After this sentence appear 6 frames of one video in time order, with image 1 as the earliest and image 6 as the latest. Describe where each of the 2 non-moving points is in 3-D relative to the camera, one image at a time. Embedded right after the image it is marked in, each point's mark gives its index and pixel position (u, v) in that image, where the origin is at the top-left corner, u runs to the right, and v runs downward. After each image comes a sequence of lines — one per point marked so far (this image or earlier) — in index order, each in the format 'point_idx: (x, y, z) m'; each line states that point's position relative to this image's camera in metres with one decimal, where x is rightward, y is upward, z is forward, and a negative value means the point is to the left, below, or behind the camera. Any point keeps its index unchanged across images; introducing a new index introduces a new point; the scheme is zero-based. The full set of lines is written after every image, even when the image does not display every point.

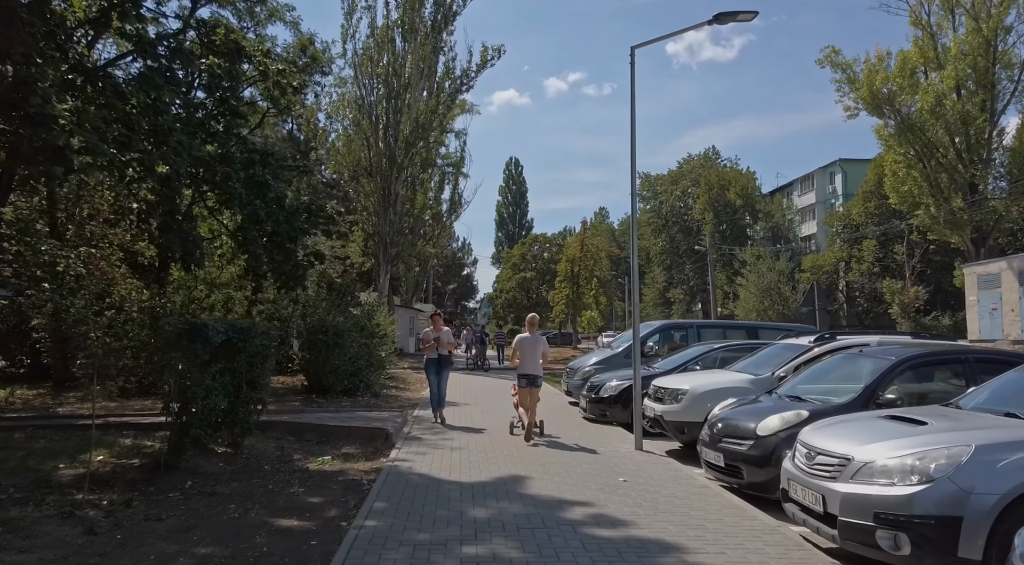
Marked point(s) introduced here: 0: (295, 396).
0: (-4.5, -2.4, +14.3) m
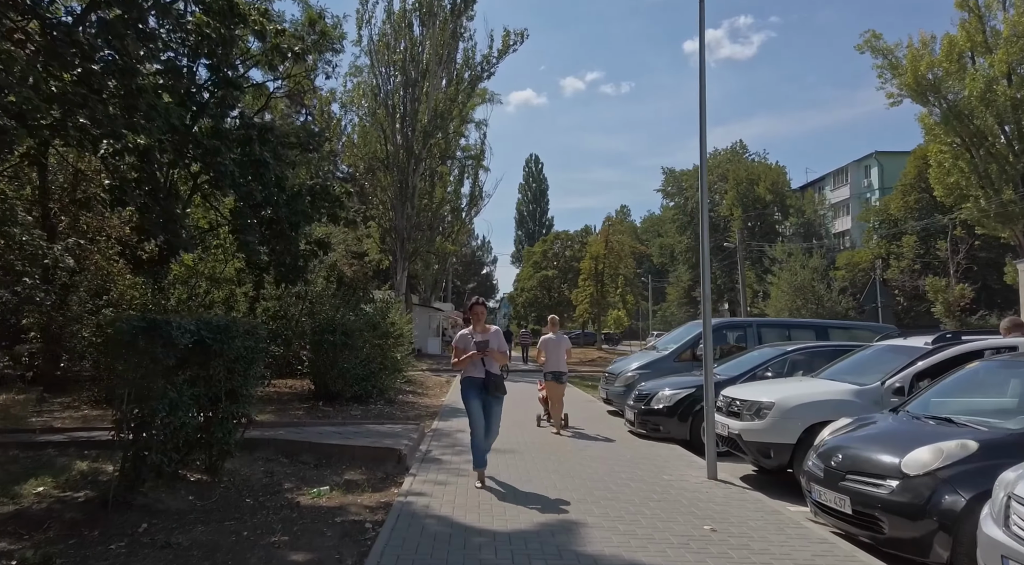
0: (-4.0, -2.2, +12.8) m
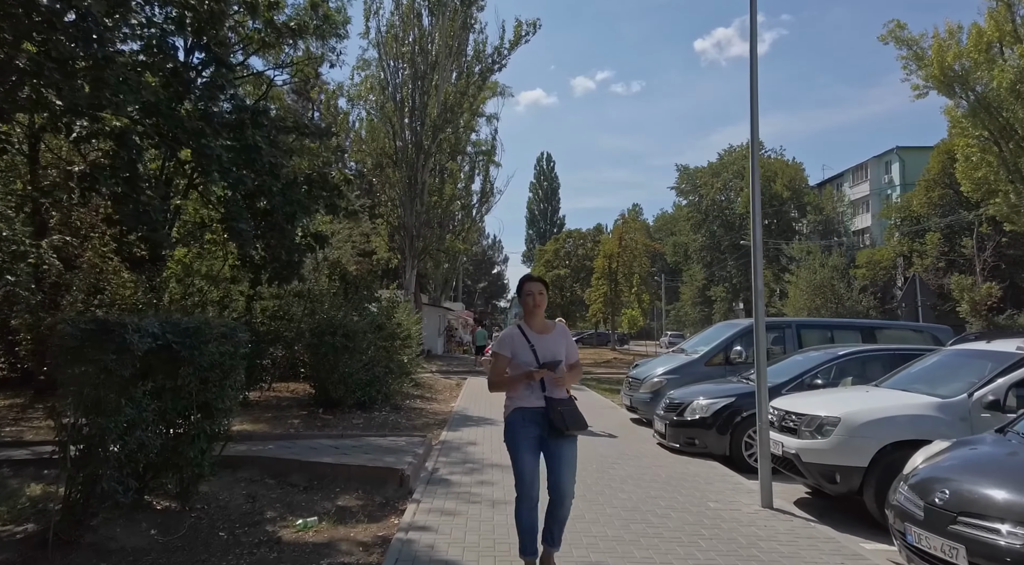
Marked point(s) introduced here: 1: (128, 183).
0: (-3.7, -2.2, +11.9) m
1: (-5.0, +1.3, +8.9) m
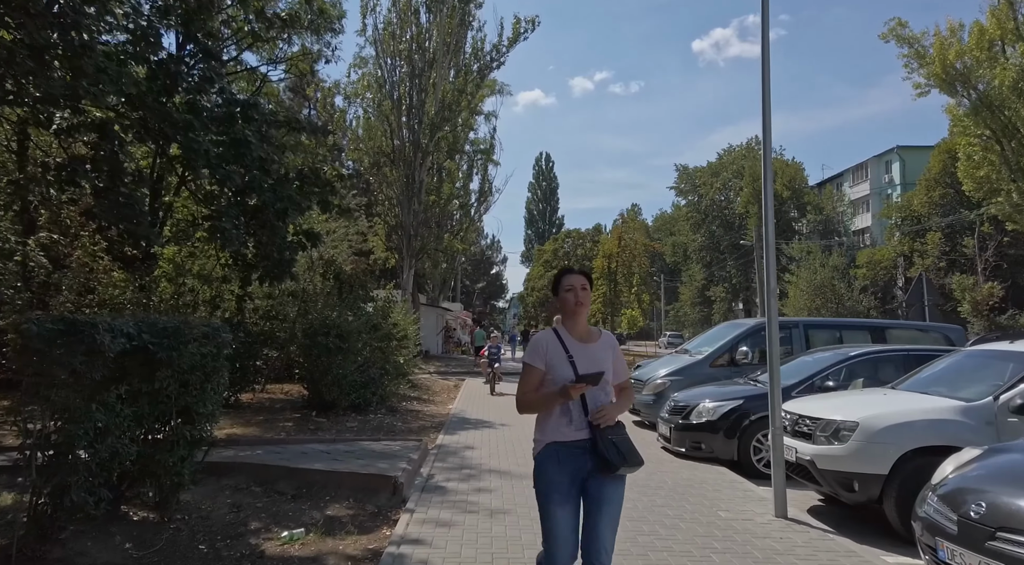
0: (-3.7, -2.2, +11.5) m
1: (-5.0, +1.3, +8.6) m
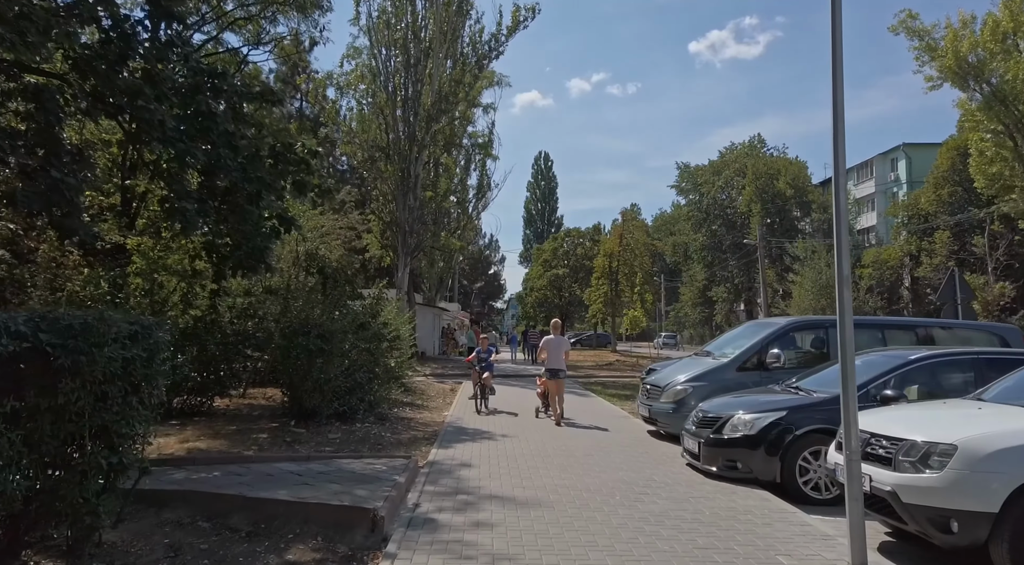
0: (-3.7, -2.1, +10.4) m
1: (-5.0, +1.4, +7.5) m
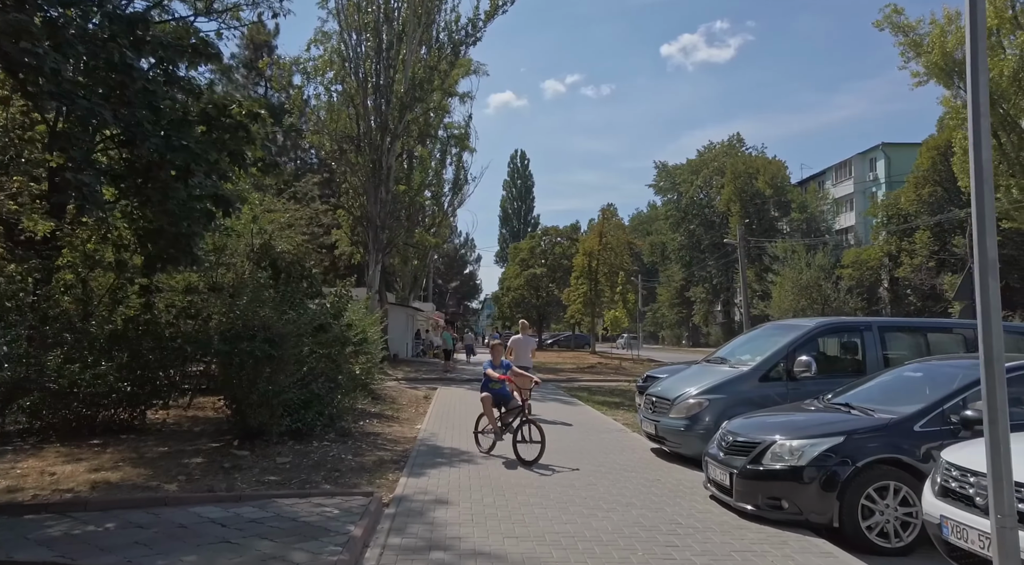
0: (-3.9, -2.0, +8.9) m
1: (-5.1, +1.5, +5.9) m
